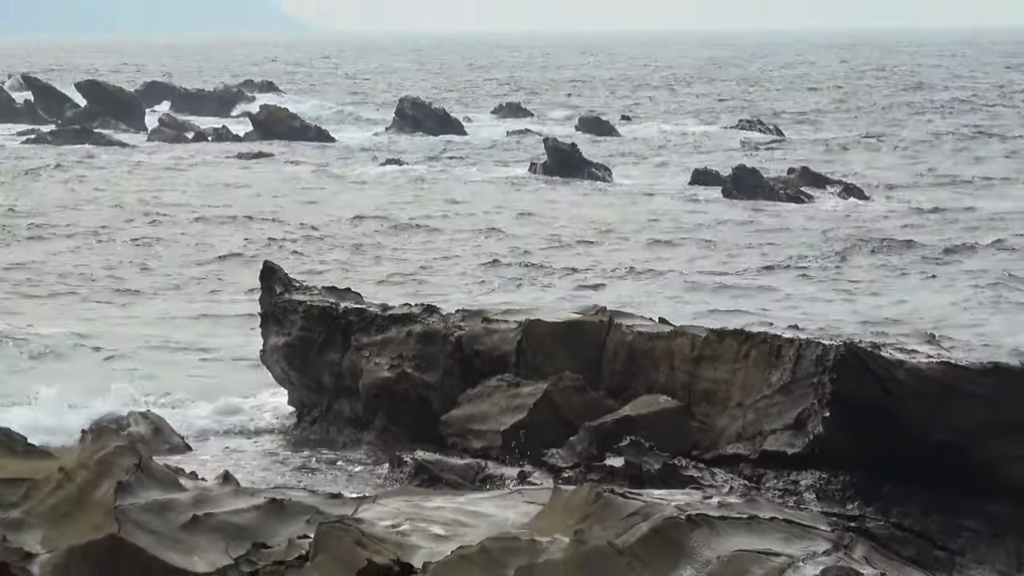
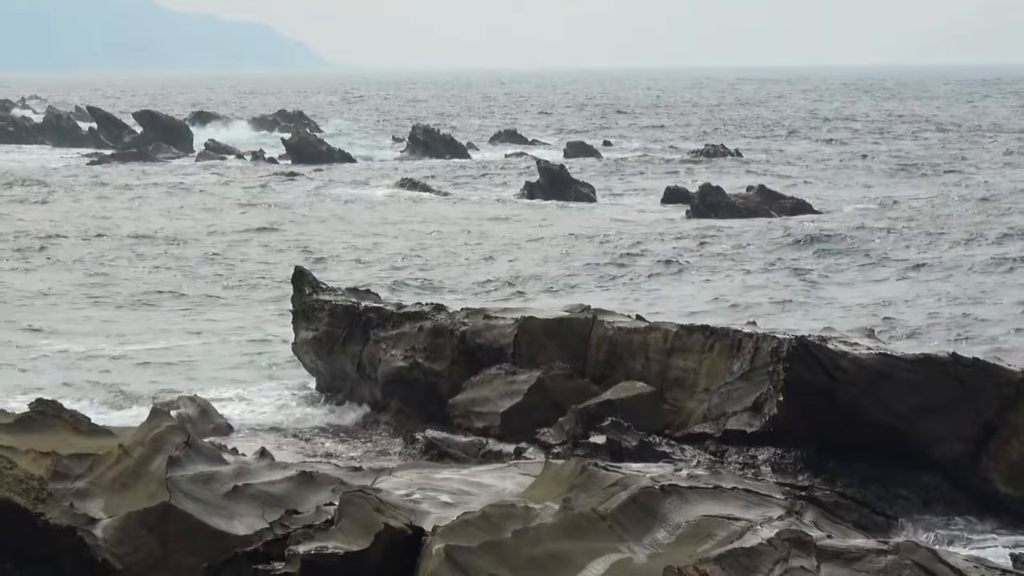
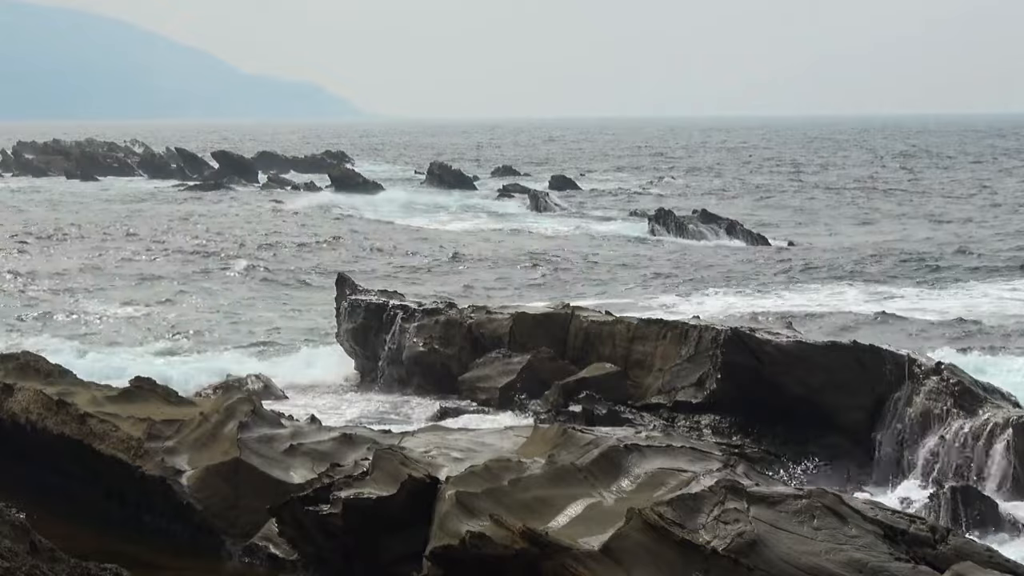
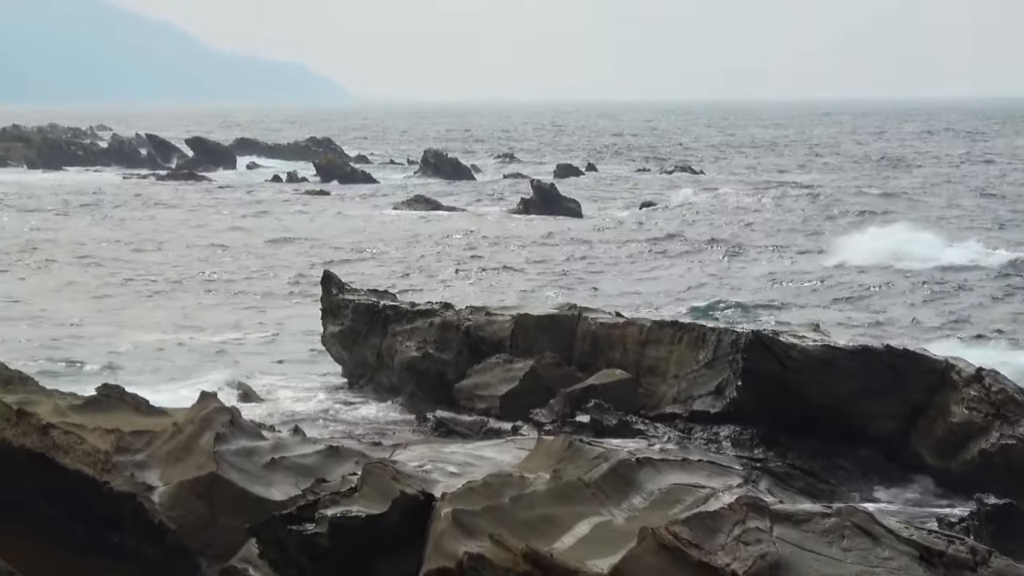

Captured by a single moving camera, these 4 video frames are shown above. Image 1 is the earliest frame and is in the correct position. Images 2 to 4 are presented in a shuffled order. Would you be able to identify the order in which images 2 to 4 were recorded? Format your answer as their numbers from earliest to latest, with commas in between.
2, 4, 3
